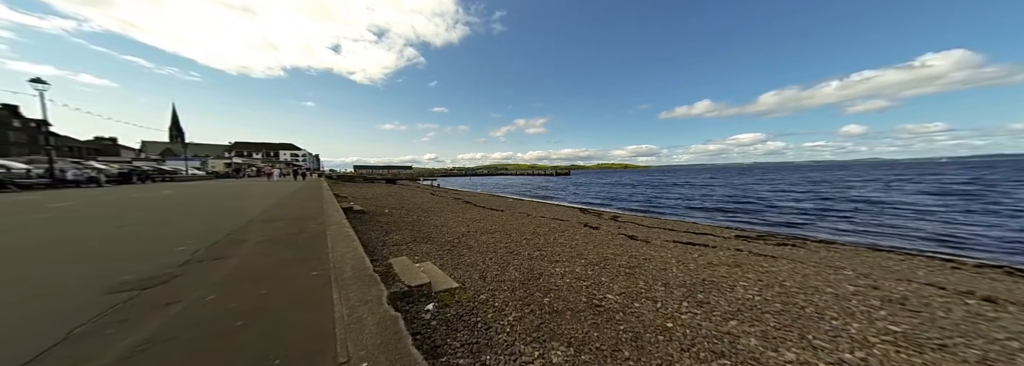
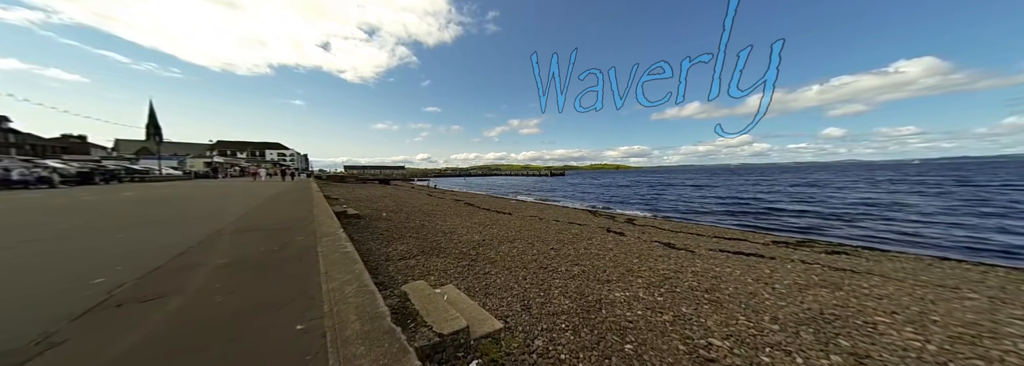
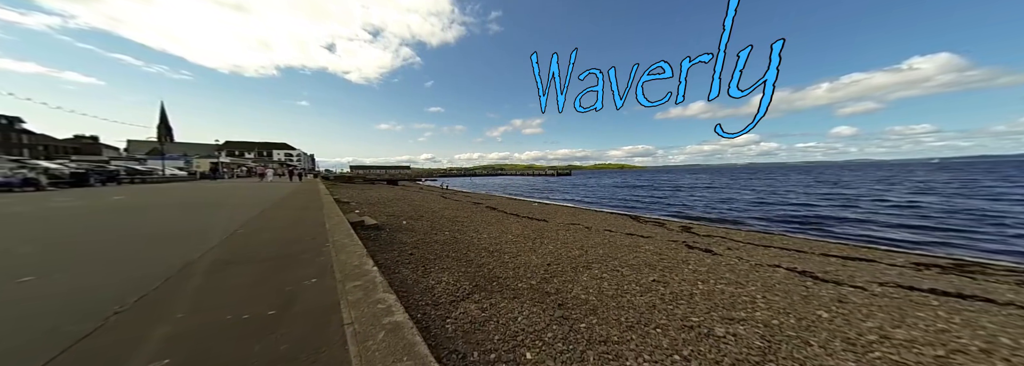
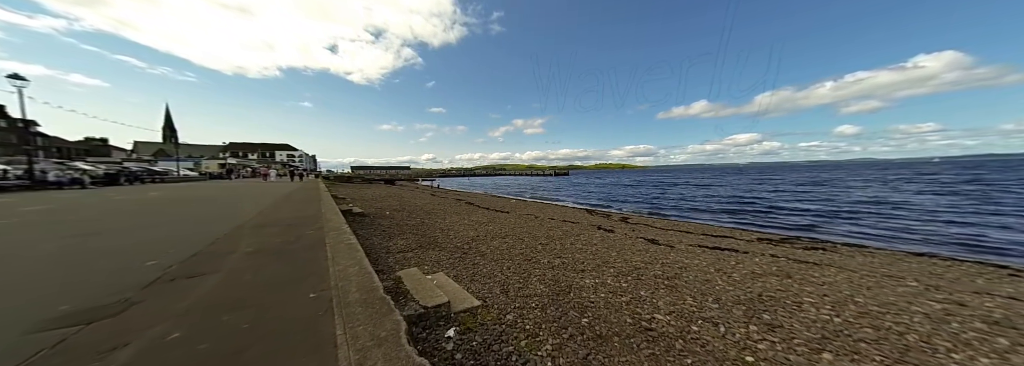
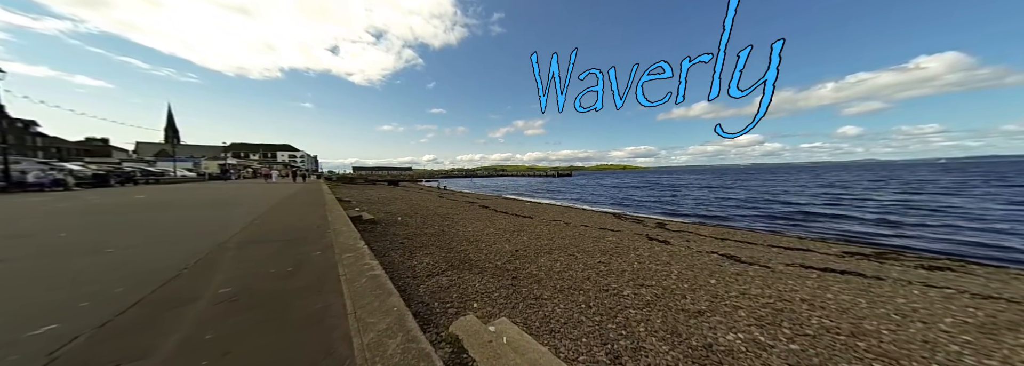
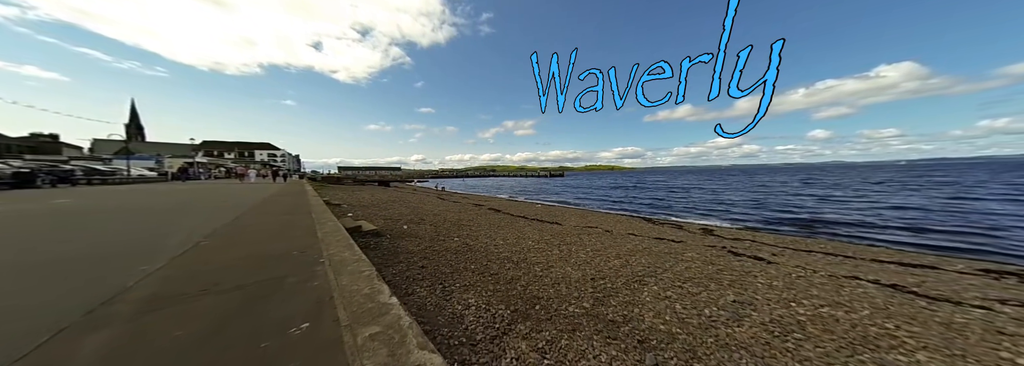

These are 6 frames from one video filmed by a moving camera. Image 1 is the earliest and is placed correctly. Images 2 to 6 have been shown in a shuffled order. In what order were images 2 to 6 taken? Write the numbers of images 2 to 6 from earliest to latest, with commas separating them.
4, 2, 5, 3, 6
